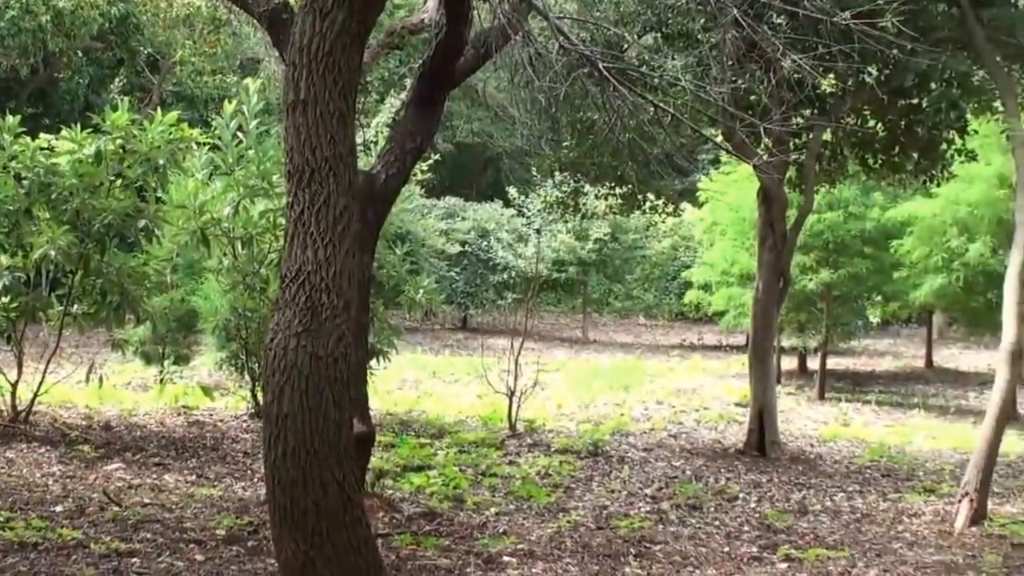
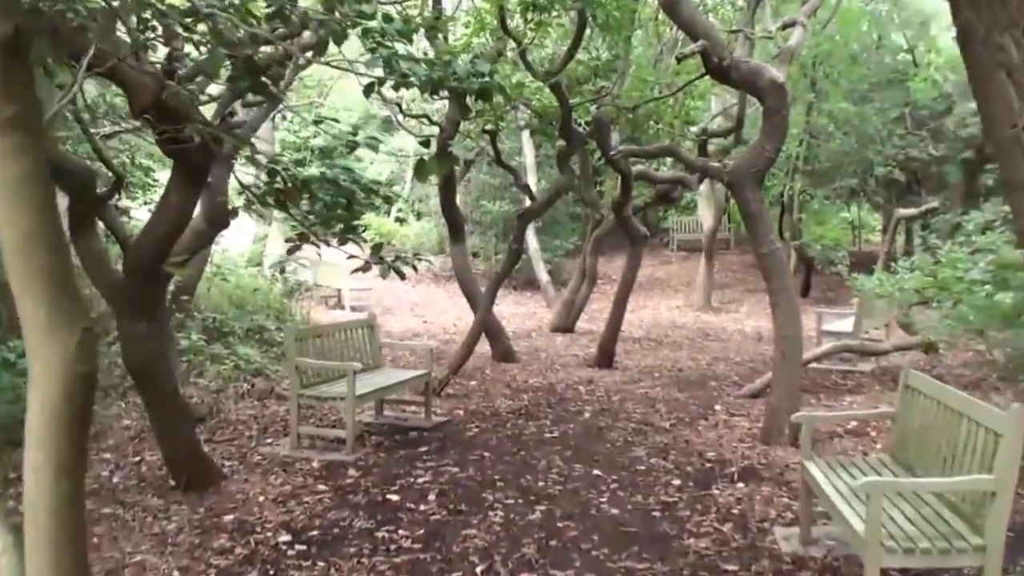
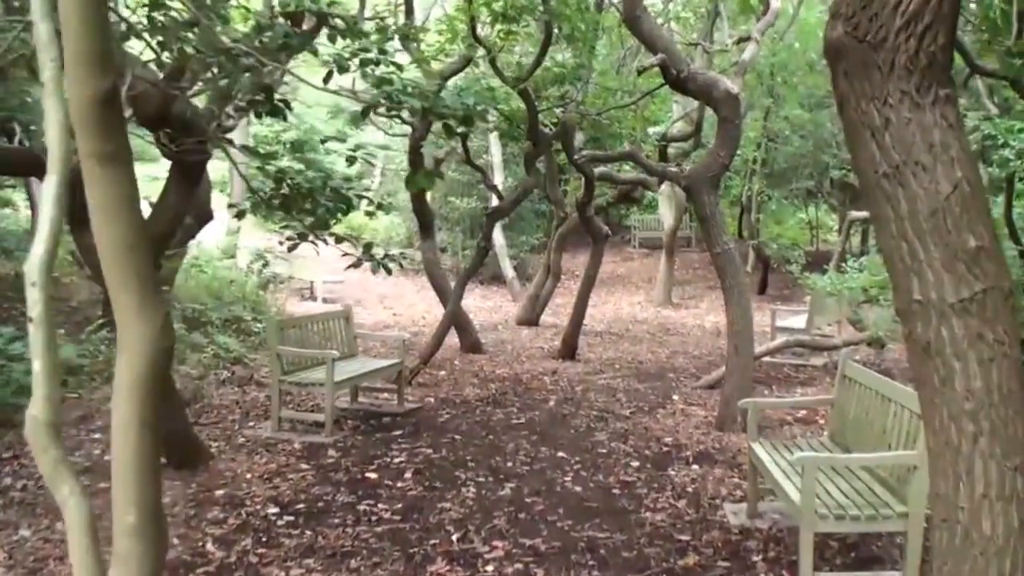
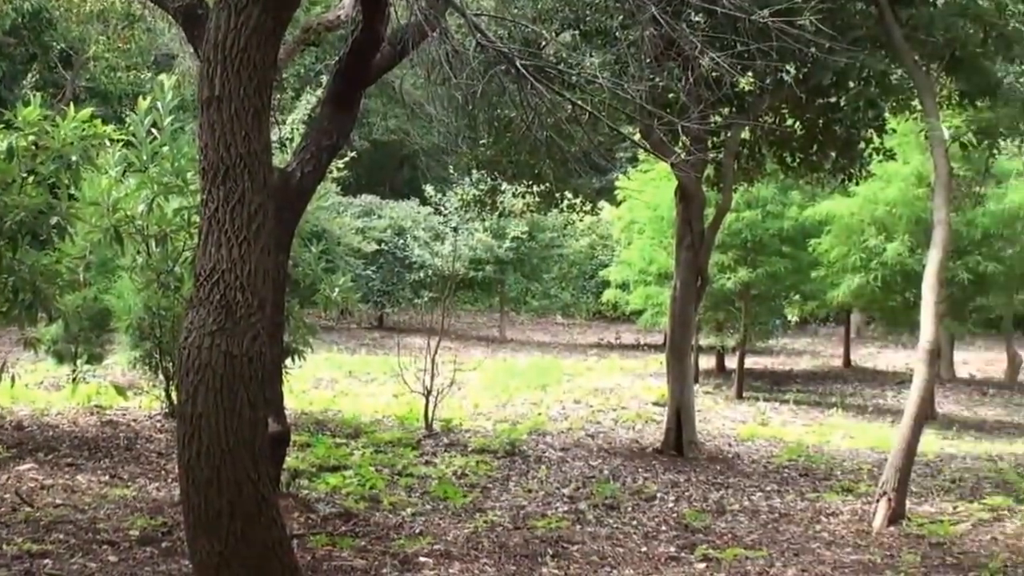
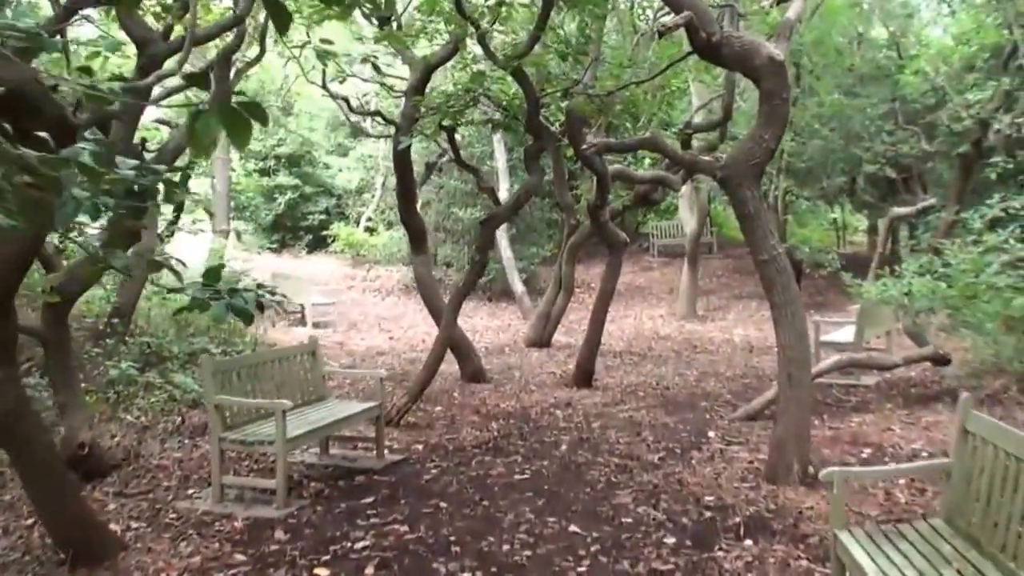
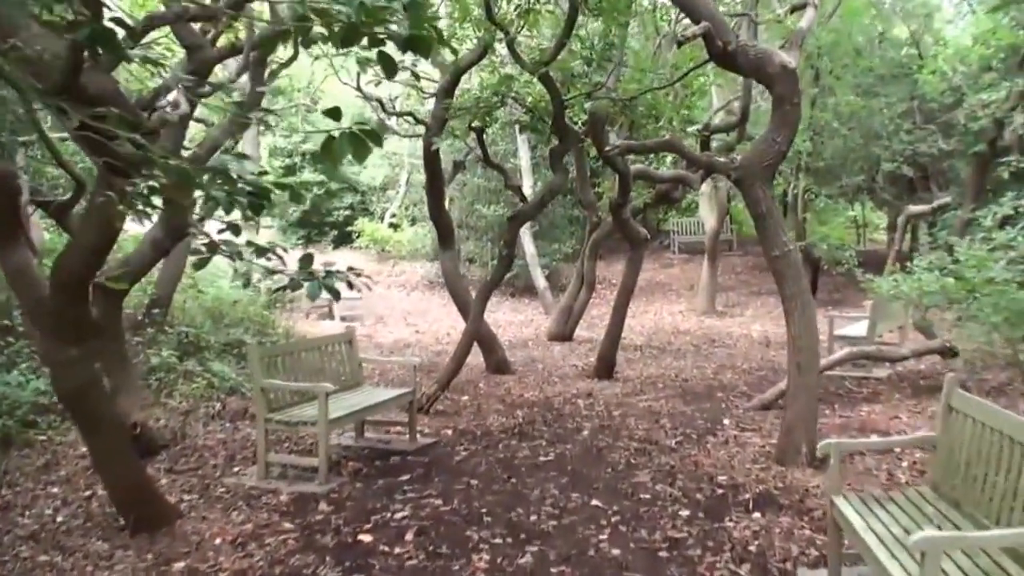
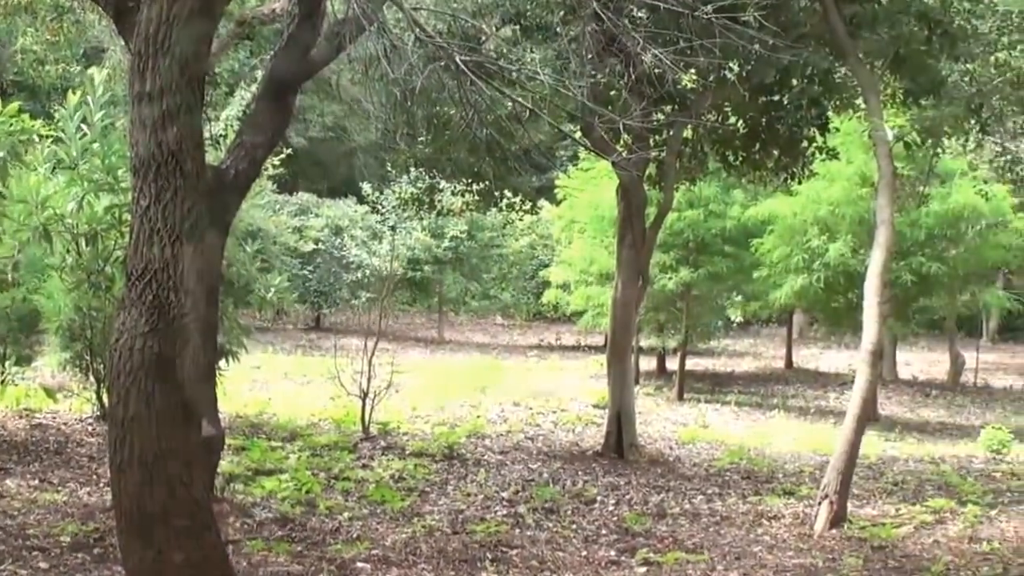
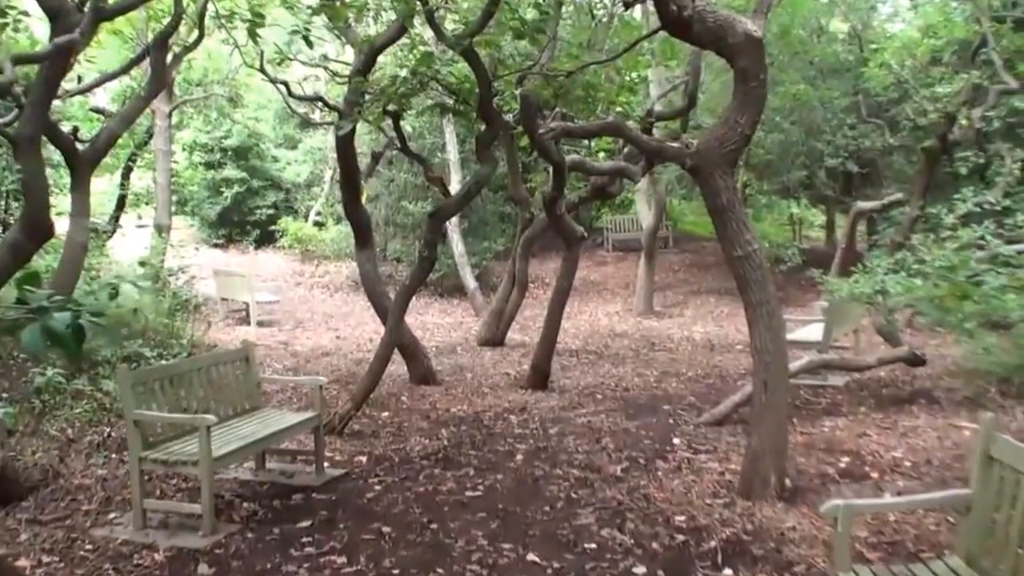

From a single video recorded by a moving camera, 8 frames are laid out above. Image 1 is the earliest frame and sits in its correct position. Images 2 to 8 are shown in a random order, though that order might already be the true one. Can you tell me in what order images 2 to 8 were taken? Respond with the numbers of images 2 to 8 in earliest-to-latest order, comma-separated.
4, 7, 3, 2, 6, 5, 8
